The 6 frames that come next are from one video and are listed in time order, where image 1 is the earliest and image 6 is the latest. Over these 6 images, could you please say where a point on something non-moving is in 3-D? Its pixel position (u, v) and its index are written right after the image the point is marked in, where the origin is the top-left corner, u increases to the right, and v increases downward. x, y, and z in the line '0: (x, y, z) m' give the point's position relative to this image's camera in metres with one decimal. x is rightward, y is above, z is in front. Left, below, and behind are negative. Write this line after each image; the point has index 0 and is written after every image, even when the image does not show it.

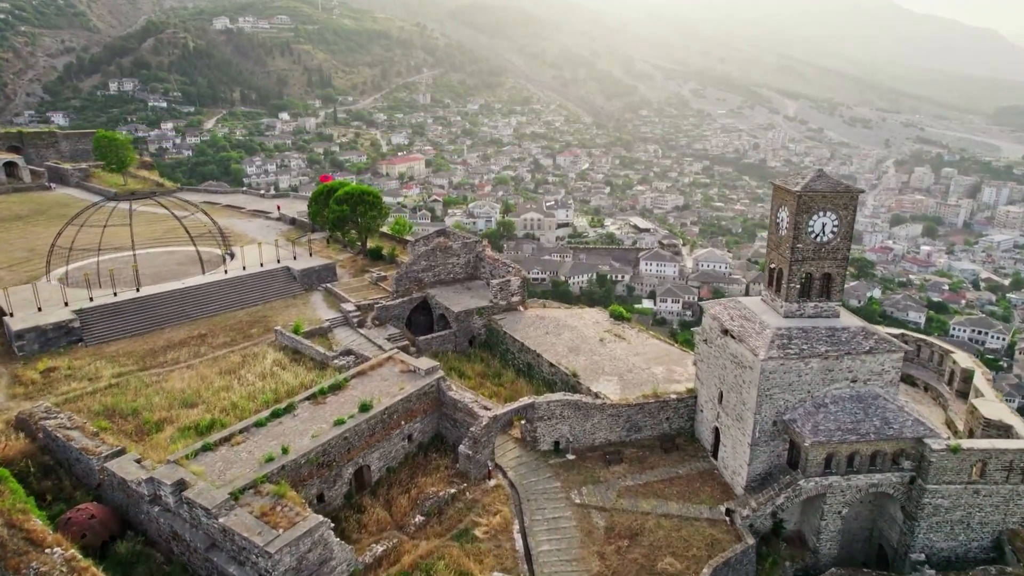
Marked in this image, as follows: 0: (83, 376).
0: (-6.6, -1.4, +9.2) m
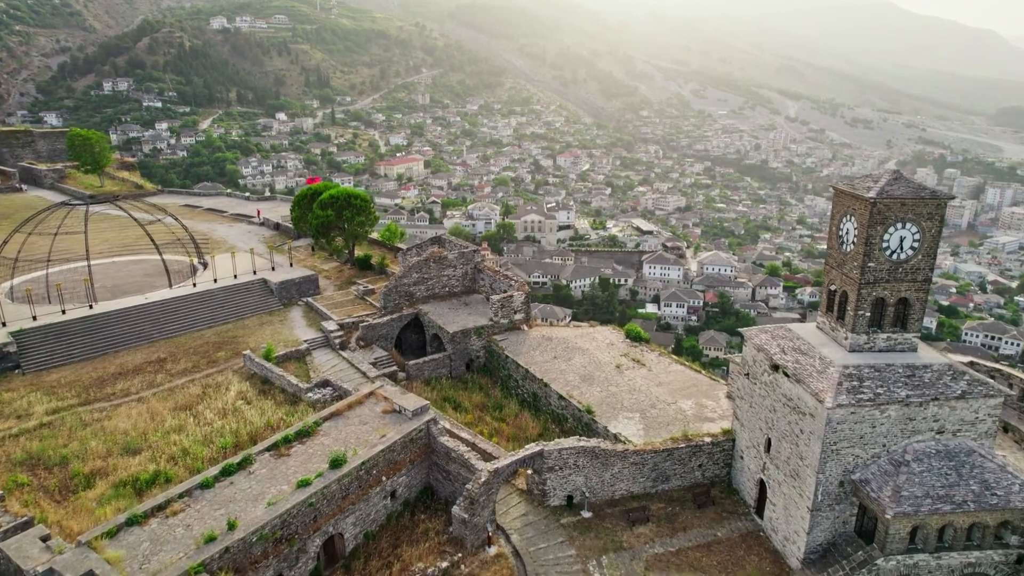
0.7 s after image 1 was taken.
0: (-6.5, -1.6, +7.8) m
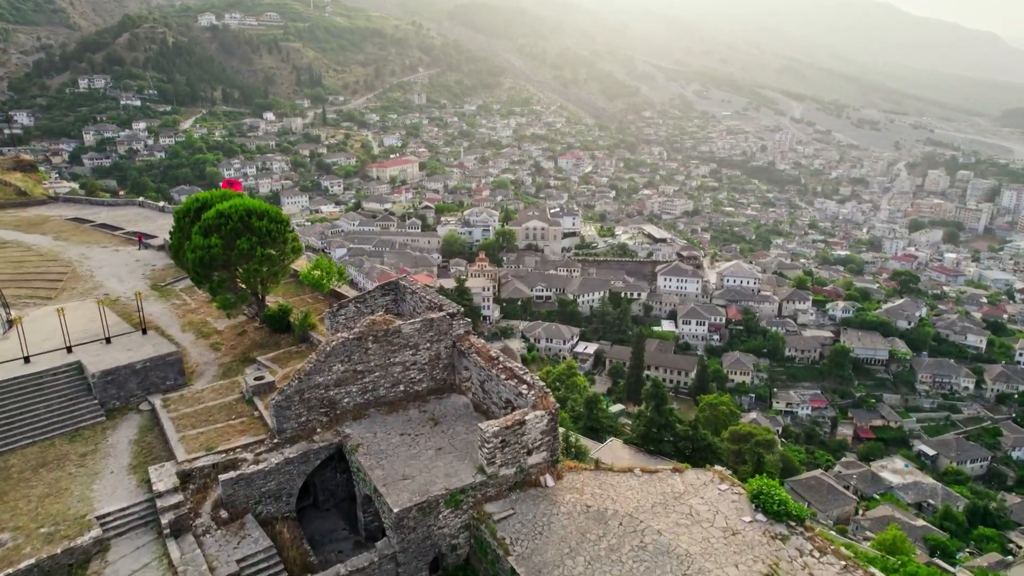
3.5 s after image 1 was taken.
0: (-6.4, -2.7, +2.5) m
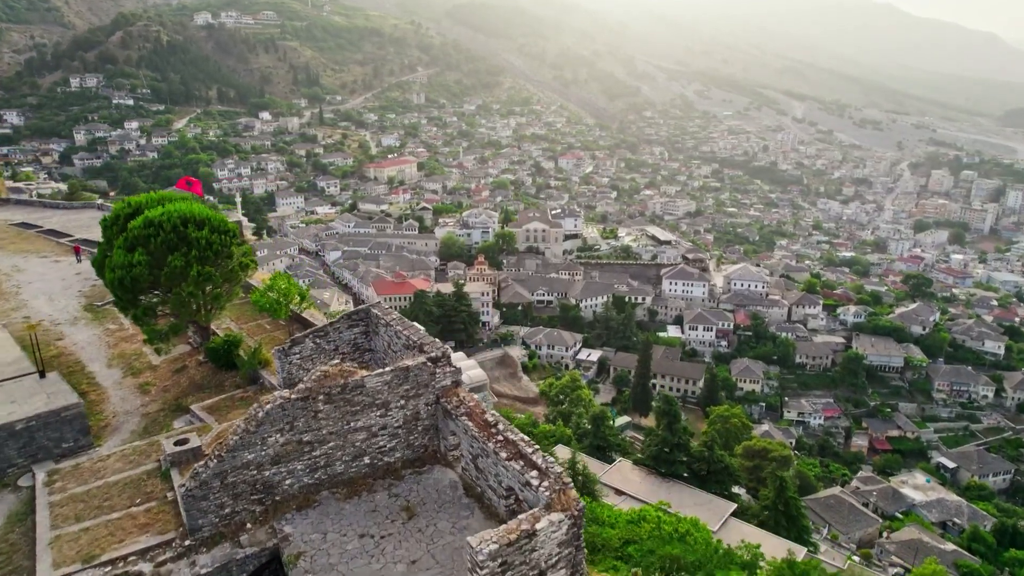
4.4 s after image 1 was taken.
0: (-6.4, -3.0, +0.9) m
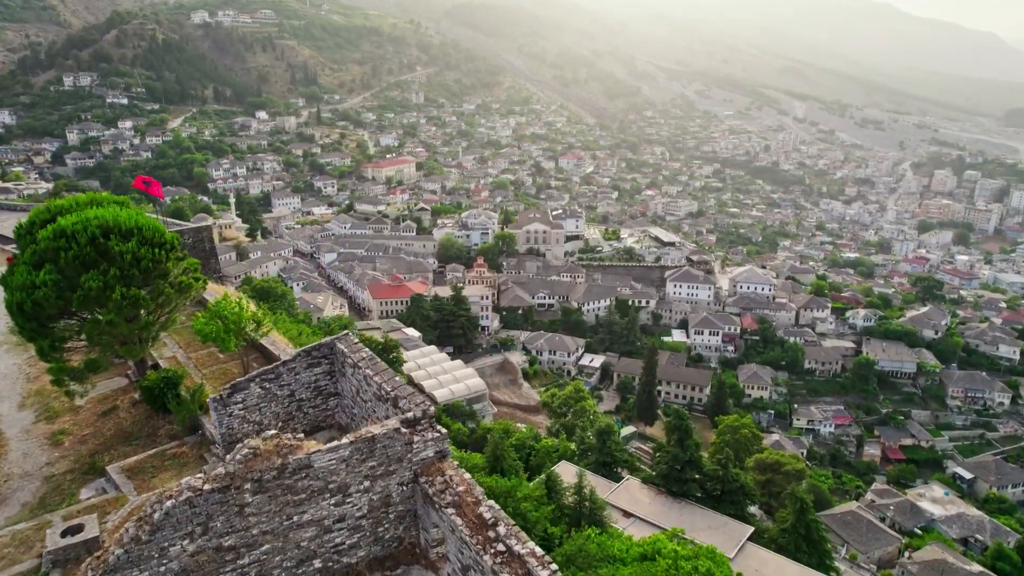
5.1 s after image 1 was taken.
0: (-6.4, -3.2, -0.4) m
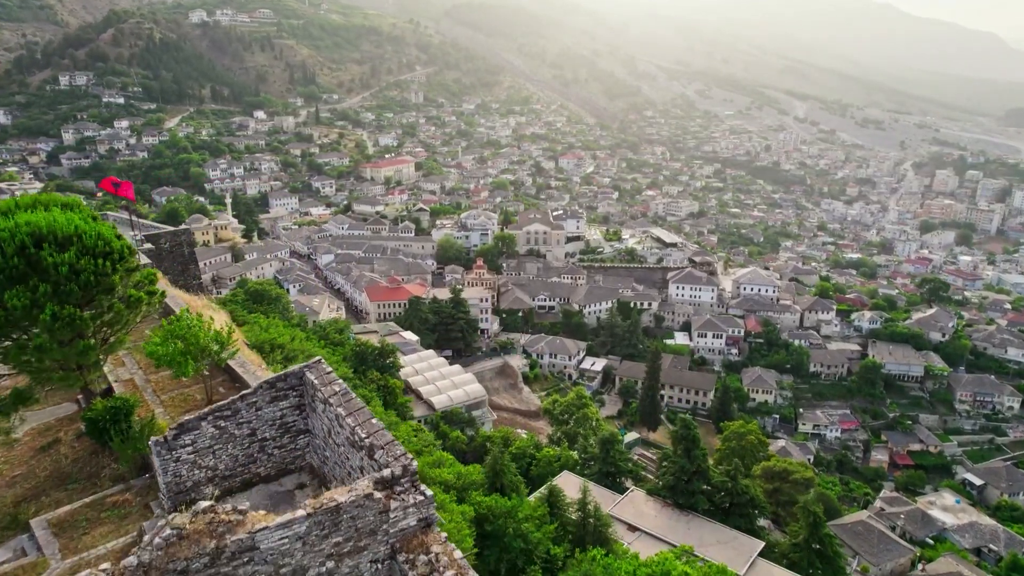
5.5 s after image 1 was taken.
0: (-6.4, -3.3, -1.2) m
